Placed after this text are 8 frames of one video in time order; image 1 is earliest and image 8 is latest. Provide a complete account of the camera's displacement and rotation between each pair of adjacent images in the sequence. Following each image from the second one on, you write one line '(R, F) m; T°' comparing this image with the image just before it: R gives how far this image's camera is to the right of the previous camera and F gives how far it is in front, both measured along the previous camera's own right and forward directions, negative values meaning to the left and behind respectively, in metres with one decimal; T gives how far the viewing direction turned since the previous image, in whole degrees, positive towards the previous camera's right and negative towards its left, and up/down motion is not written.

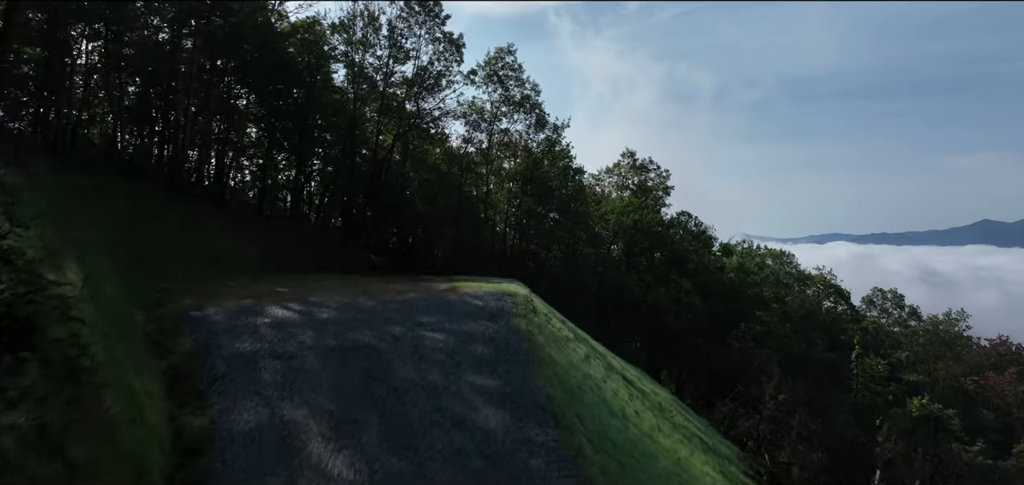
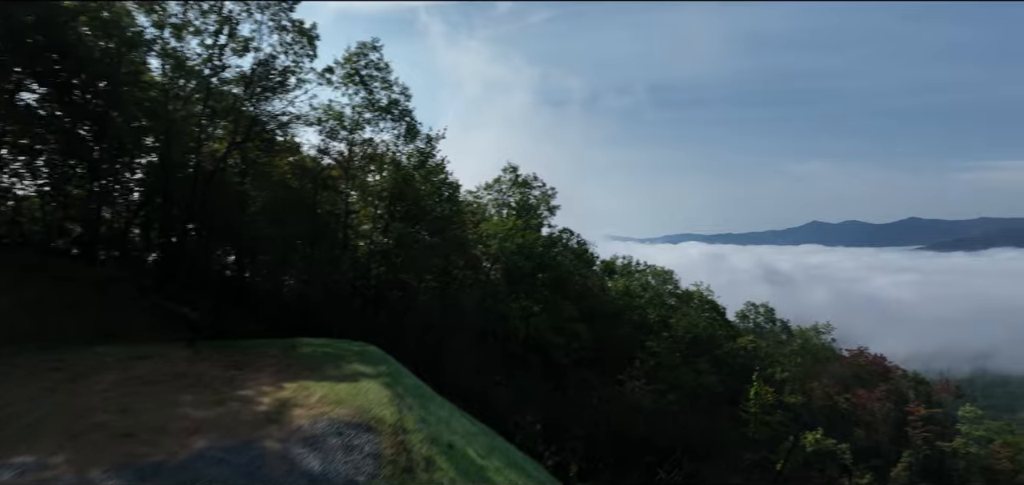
(+0.1, +3.4) m; +11°
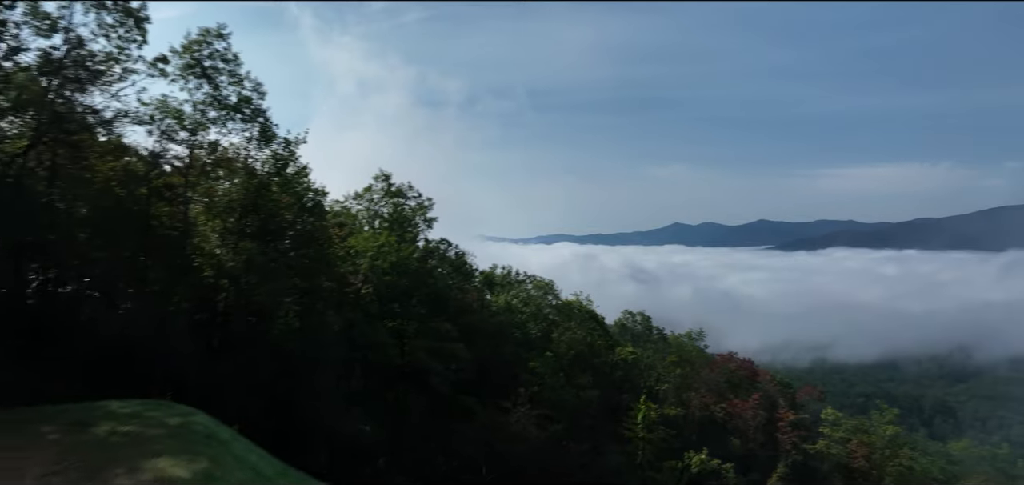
(+0.1, +2.0) m; +10°
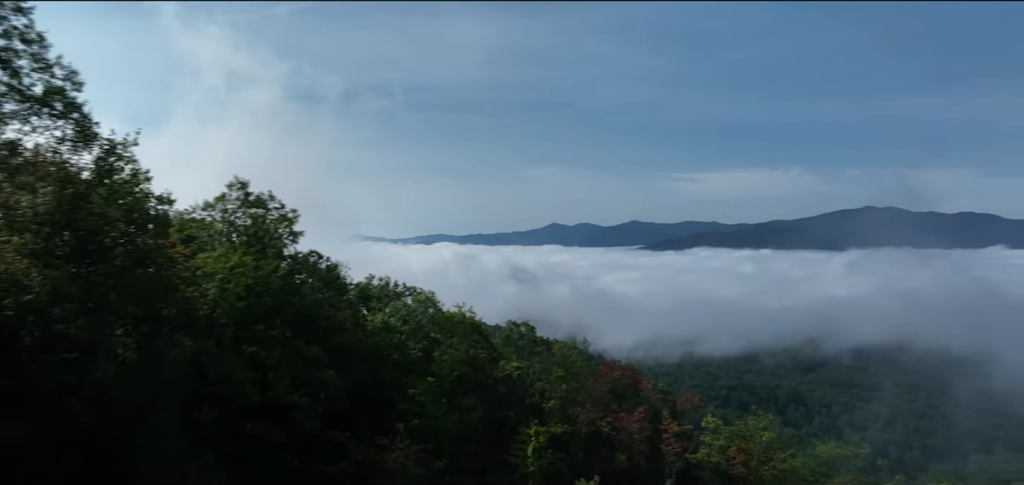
(+0.1, +2.0) m; +10°
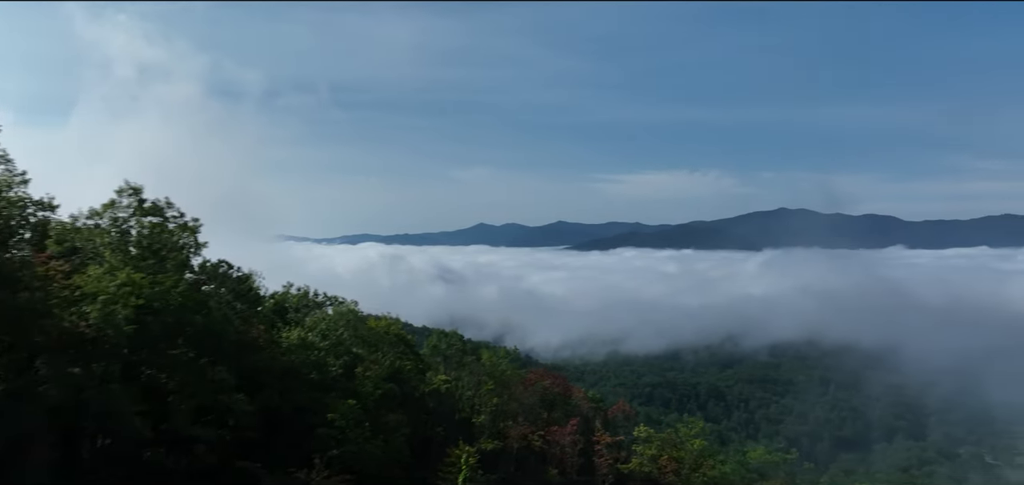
(0.0, +1.4) m; +6°
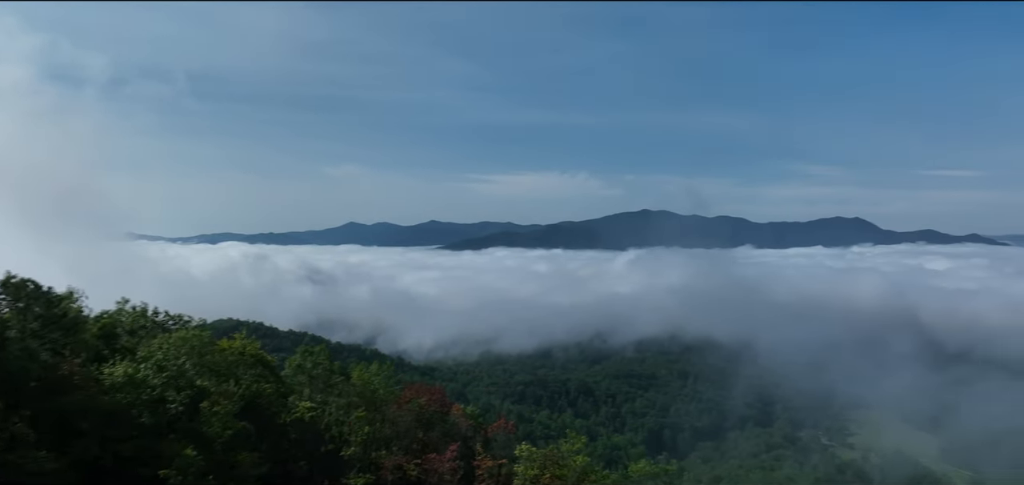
(-0.1, +2.5) m; +10°
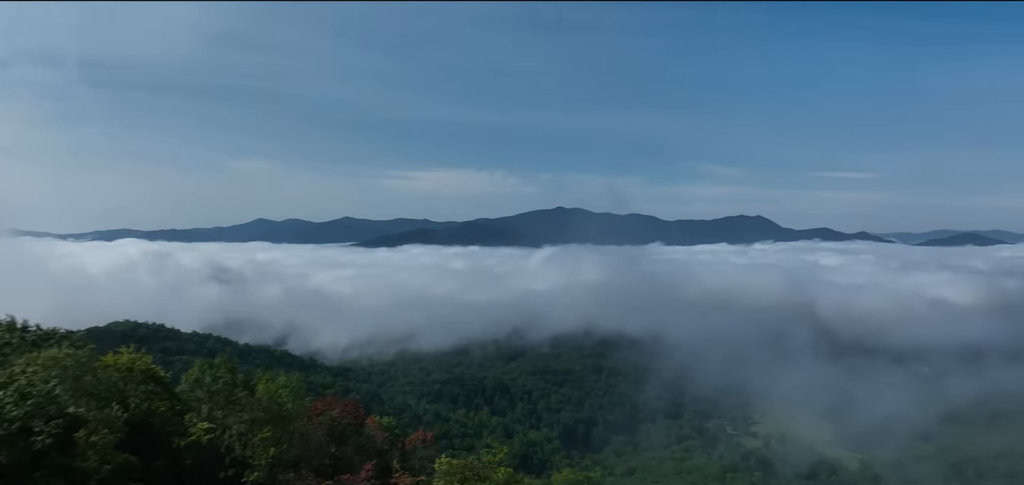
(-0.2, +1.6) m; +7°
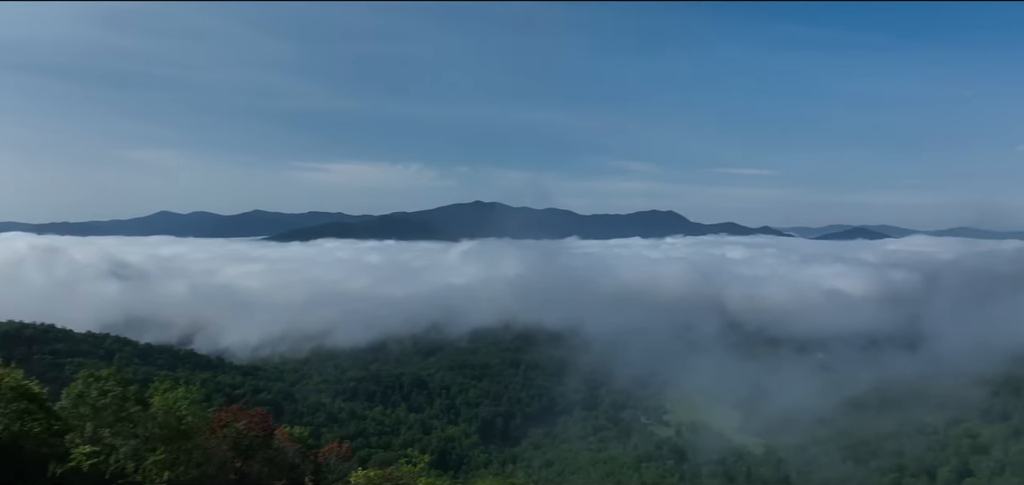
(-0.2, +1.5) m; +7°
